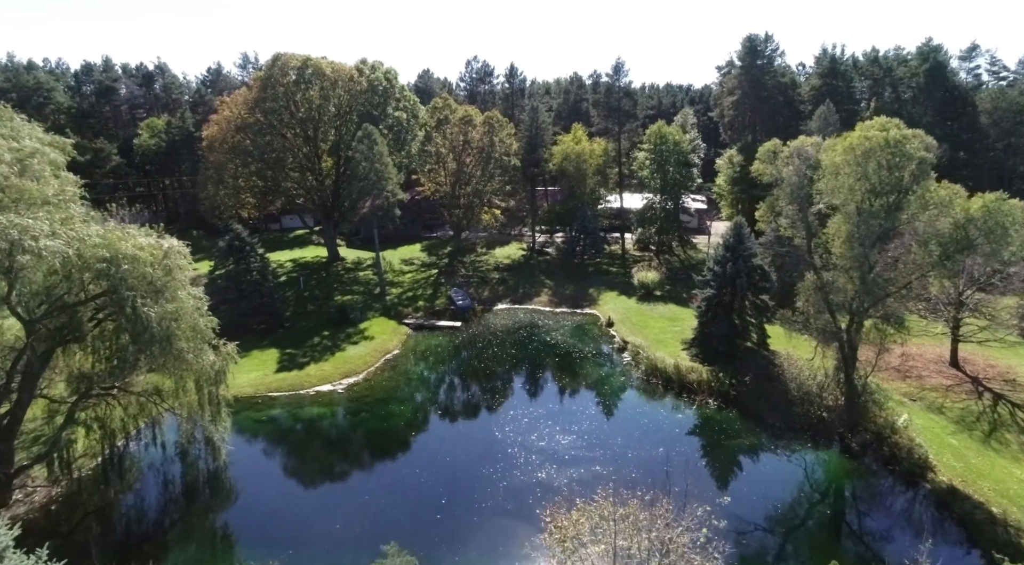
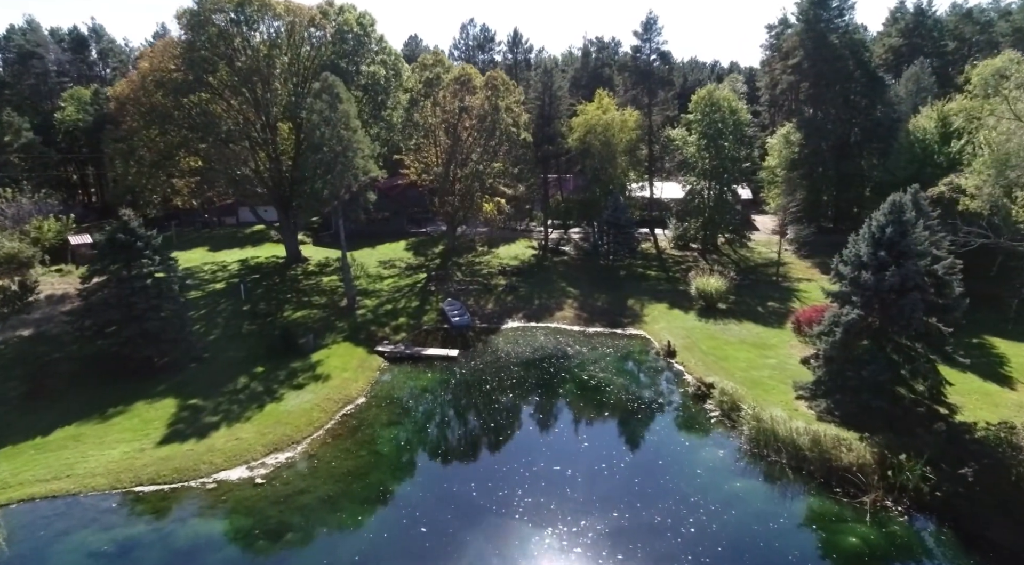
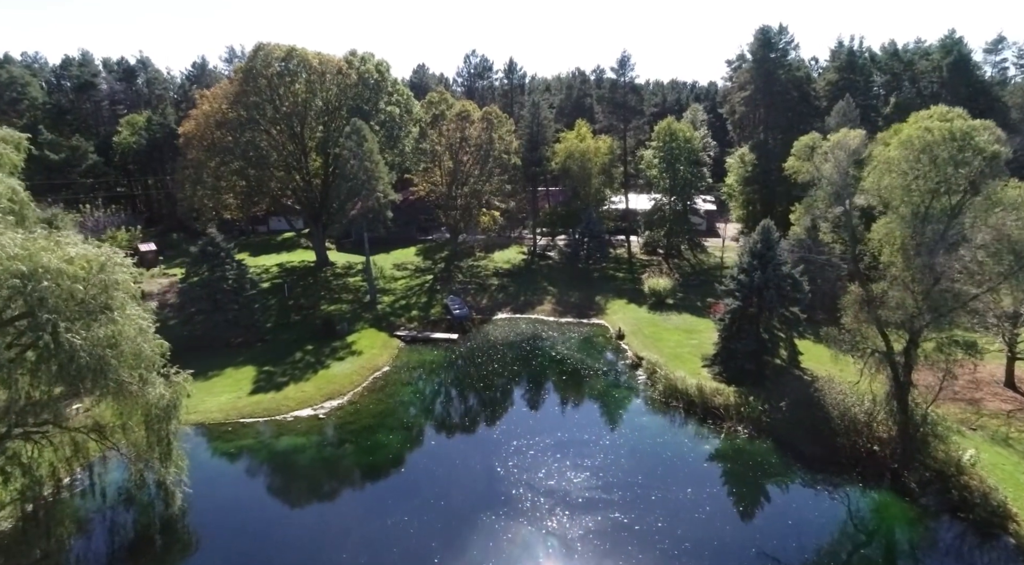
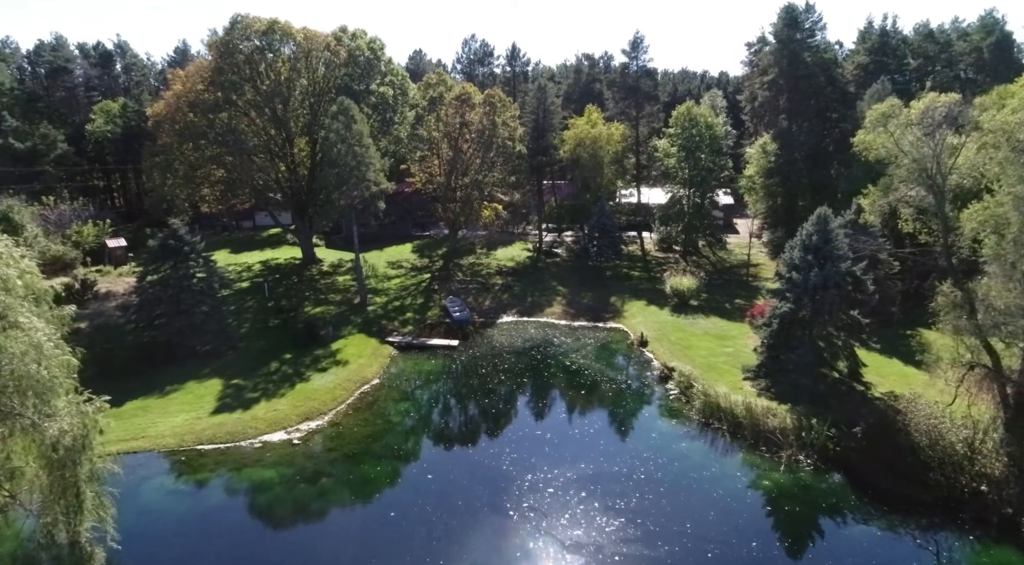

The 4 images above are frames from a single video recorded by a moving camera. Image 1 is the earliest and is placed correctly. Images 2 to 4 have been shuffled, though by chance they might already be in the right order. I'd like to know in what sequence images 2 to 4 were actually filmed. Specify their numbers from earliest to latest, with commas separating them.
3, 4, 2
